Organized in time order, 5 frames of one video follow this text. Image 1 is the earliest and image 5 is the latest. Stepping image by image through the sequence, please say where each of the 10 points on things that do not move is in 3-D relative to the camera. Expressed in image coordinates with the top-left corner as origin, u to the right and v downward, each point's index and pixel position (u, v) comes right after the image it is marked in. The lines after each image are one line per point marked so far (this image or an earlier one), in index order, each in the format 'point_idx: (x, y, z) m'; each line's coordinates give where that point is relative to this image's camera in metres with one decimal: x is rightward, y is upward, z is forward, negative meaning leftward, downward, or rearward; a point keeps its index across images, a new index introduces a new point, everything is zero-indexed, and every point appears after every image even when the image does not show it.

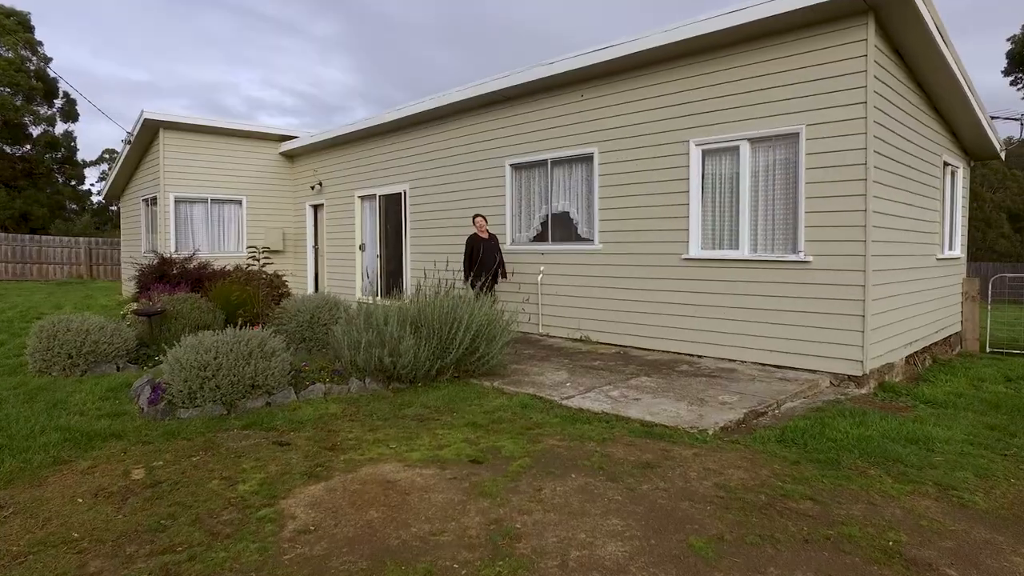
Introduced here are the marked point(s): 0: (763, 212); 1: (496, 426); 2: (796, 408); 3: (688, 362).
0: (+2.3, +0.7, +6.2) m
1: (-0.1, -0.9, +4.3) m
2: (+2.1, -0.9, +4.9) m
3: (+1.7, -0.7, +6.4) m
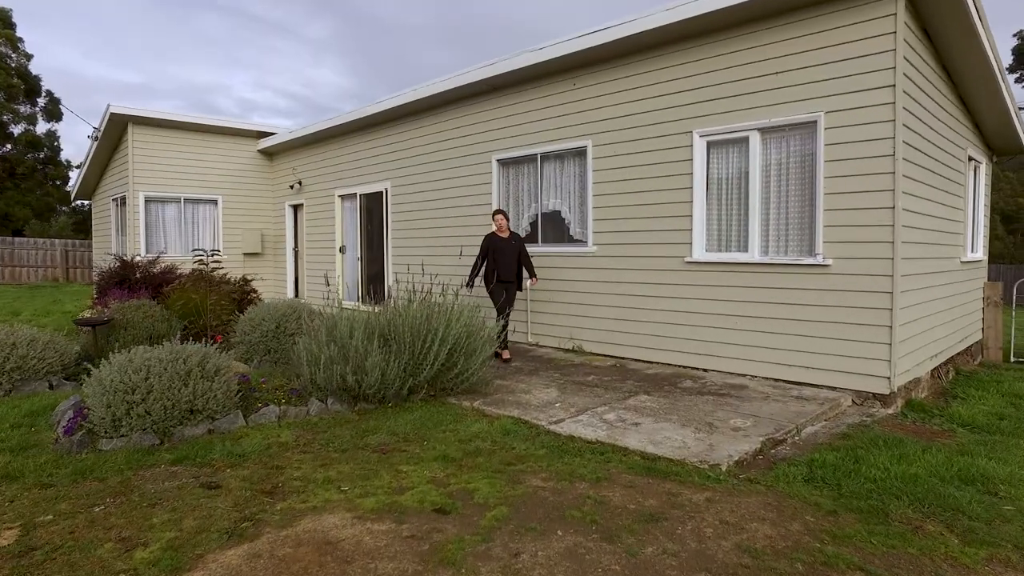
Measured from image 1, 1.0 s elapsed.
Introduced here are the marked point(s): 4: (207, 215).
0: (+2.2, +0.6, +5.5) m
1: (-0.2, -0.9, +3.7) m
2: (+1.9, -0.9, +4.3) m
3: (+1.5, -0.8, +5.7) m
4: (-5.7, +1.4, +12.6) m
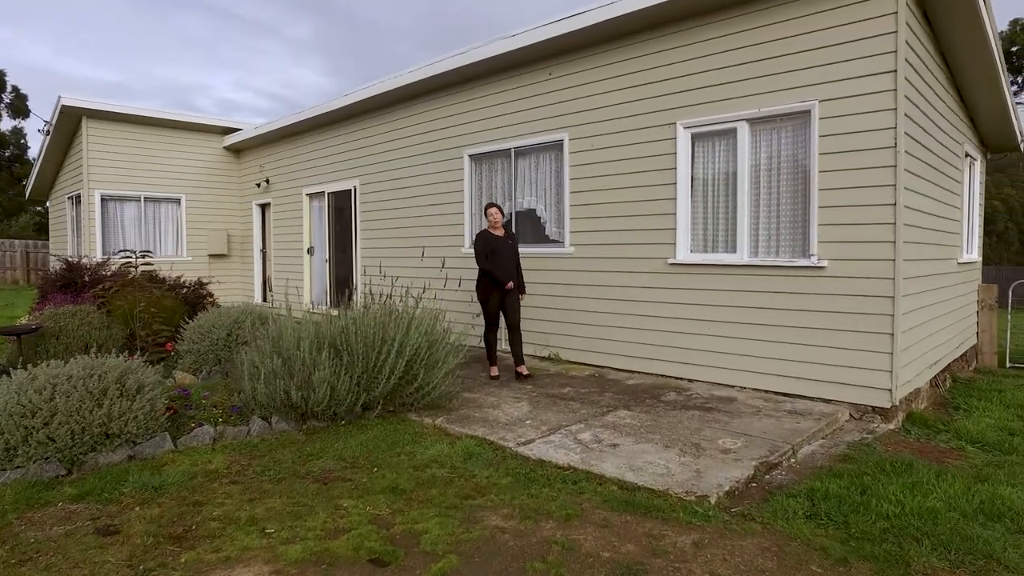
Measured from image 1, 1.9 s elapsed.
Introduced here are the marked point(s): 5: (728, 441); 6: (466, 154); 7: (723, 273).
0: (+1.9, +0.6, +5.1) m
1: (-0.4, -1.0, +3.2) m
2: (+1.7, -0.9, +3.8) m
3: (+1.3, -0.8, +5.3) m
4: (-6.1, +1.3, +12.0) m
5: (+1.2, -0.9, +3.9) m
6: (-0.5, +1.5, +7.6) m
7: (+1.7, +0.1, +5.3) m
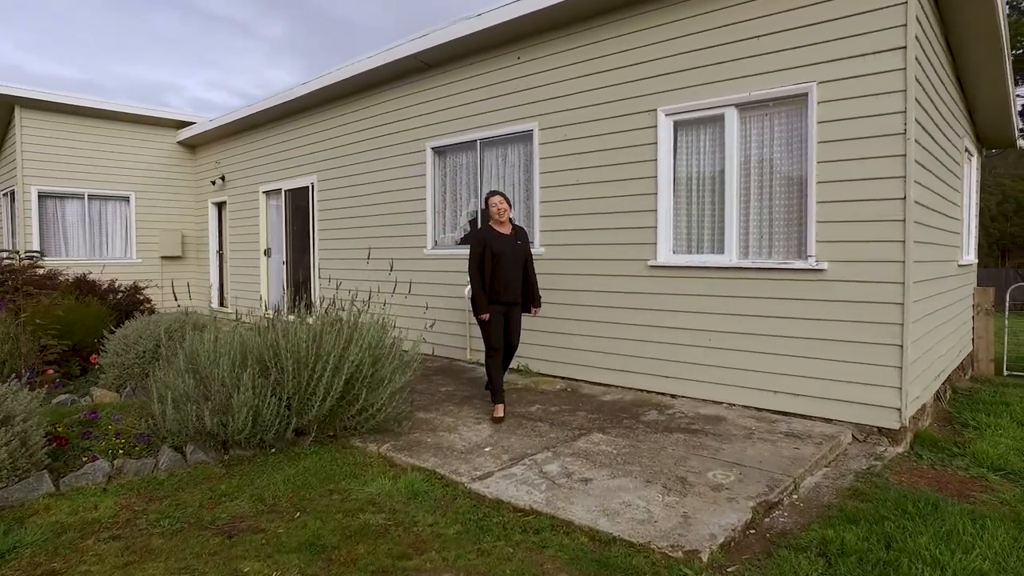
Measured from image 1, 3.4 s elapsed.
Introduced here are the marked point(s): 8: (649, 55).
0: (+1.7, +0.6, +4.6) m
1: (-0.6, -1.0, +2.6) m
2: (+1.5, -1.0, +3.3) m
3: (+1.0, -0.8, +4.7) m
4: (-6.6, +1.3, +11.2) m
5: (+1.0, -0.9, +3.3) m
6: (-0.9, +1.5, +7.0) m
7: (+1.4, +0.1, +4.8) m
8: (+1.0, +1.8, +5.1) m
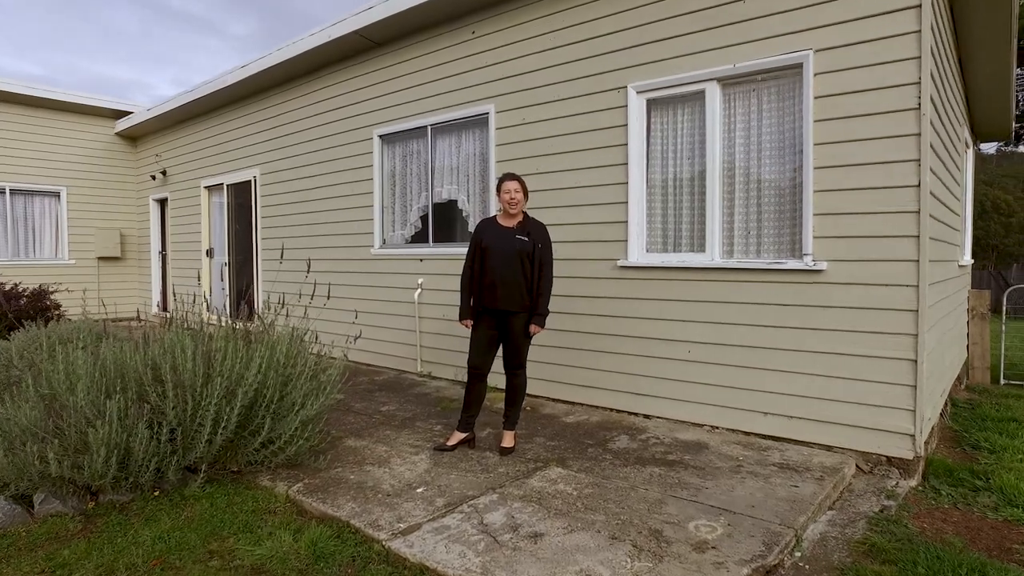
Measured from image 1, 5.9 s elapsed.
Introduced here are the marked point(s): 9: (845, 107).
0: (+1.3, +0.6, +3.9) m
1: (-0.9, -1.0, +1.9) m
2: (+1.2, -1.0, +2.6) m
3: (+0.7, -0.8, +4.0) m
4: (-7.1, +1.2, +10.3) m
5: (+0.7, -0.9, +2.6) m
6: (-1.3, +1.4, +6.2) m
7: (+1.1, +0.1, +4.1) m
8: (+0.7, +1.7, +4.4) m
9: (+1.7, +0.9, +3.5) m
